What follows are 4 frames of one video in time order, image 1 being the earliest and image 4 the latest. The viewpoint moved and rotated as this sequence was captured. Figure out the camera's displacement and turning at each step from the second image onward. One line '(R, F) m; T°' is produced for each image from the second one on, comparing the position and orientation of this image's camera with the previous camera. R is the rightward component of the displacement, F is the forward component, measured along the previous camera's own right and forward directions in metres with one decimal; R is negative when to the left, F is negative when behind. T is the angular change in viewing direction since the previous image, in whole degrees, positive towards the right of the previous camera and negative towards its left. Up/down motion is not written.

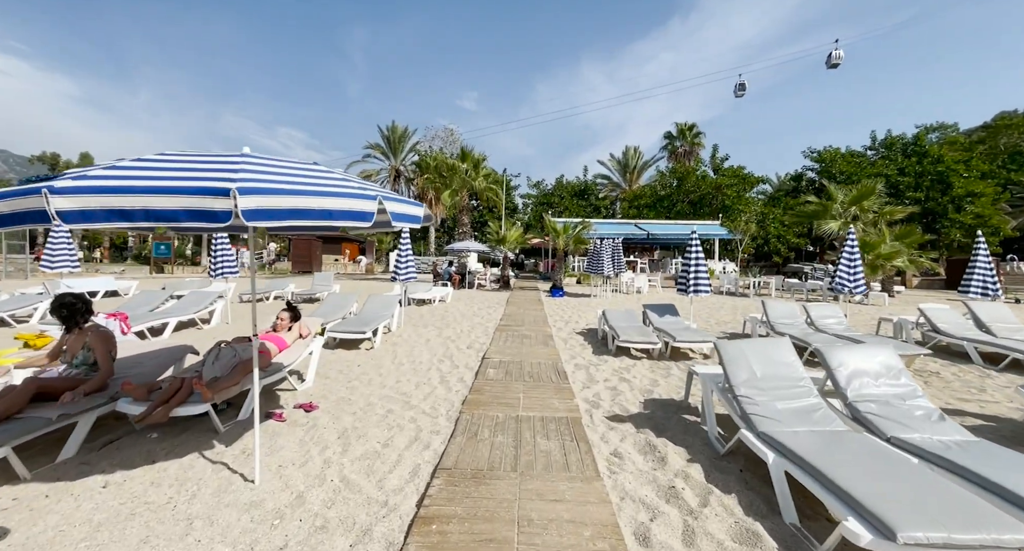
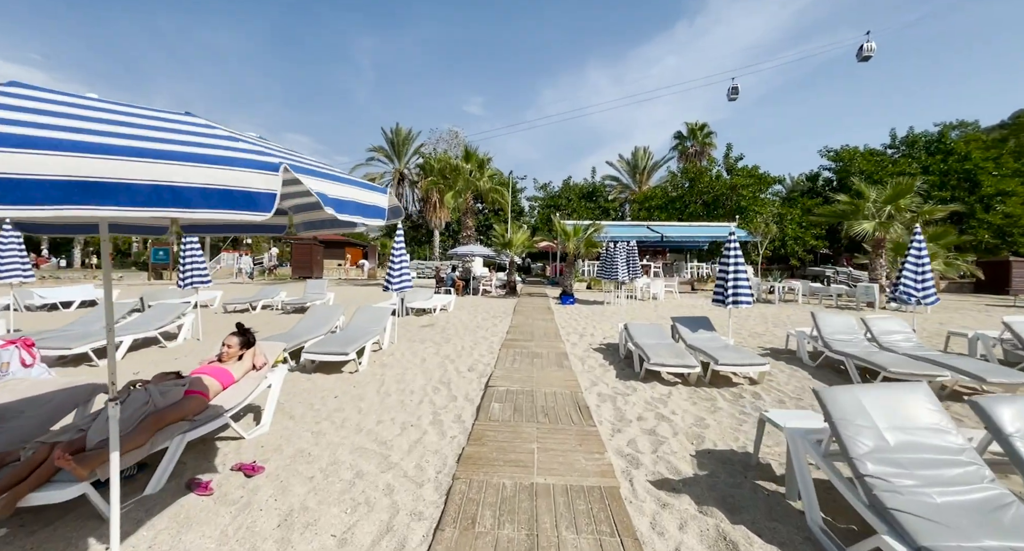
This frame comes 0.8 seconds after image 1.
(0.0, +1.0) m; -1°
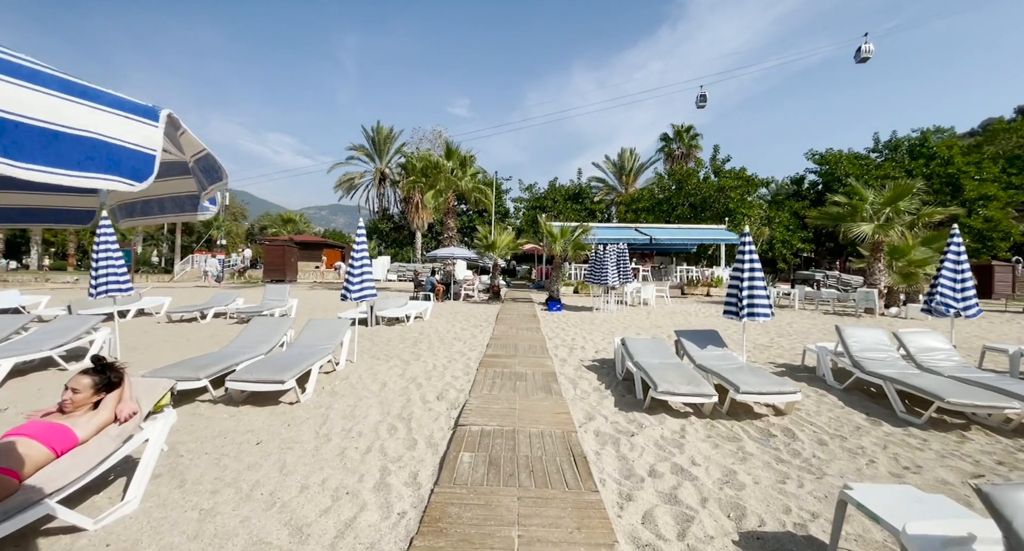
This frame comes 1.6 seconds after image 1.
(+0.1, +1.0) m; +2°
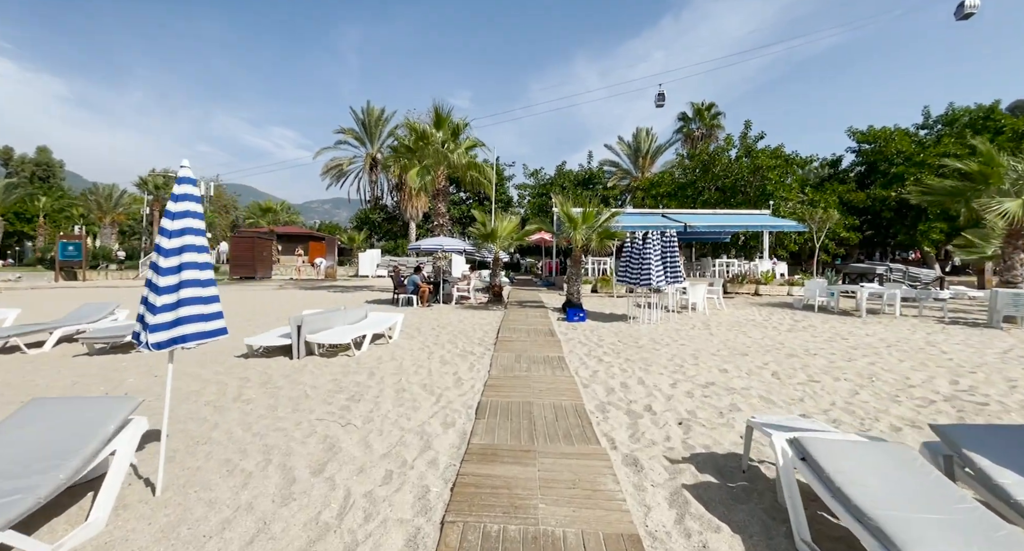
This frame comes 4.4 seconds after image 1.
(-0.1, +3.8) m; 0°
